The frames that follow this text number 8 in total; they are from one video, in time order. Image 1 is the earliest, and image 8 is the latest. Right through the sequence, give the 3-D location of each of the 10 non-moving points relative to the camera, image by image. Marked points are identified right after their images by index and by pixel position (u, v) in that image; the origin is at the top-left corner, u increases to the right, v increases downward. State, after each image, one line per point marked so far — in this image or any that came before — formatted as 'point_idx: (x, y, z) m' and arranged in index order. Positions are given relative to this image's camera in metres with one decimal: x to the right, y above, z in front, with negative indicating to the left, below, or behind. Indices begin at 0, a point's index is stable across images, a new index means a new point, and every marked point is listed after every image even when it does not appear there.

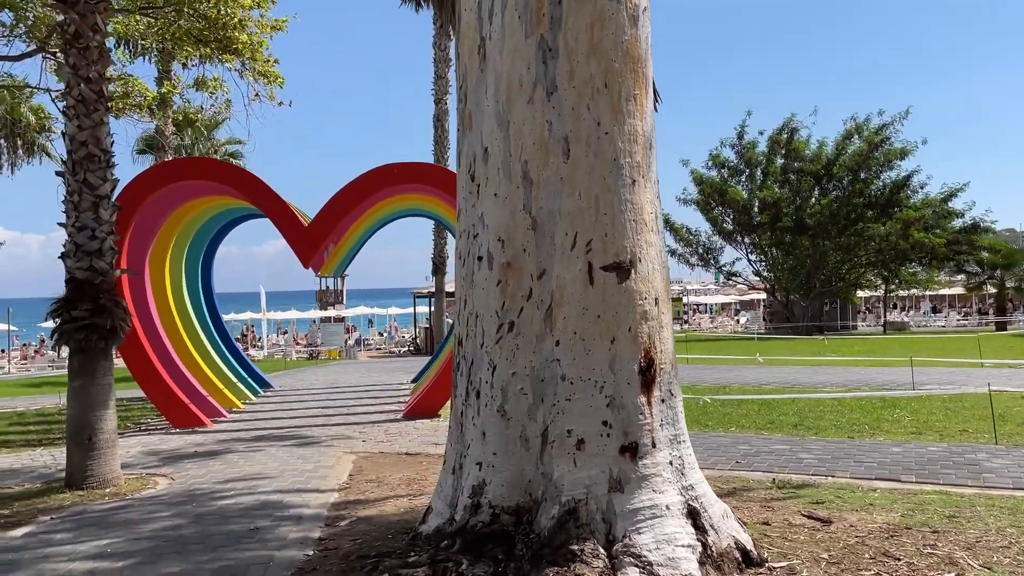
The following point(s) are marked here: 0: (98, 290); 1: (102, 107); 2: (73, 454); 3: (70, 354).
0: (-3.4, 0.0, +7.0) m
1: (-3.4, +1.5, +7.0) m
2: (-3.6, -1.4, +6.8) m
3: (-3.6, -0.5, +6.8) m
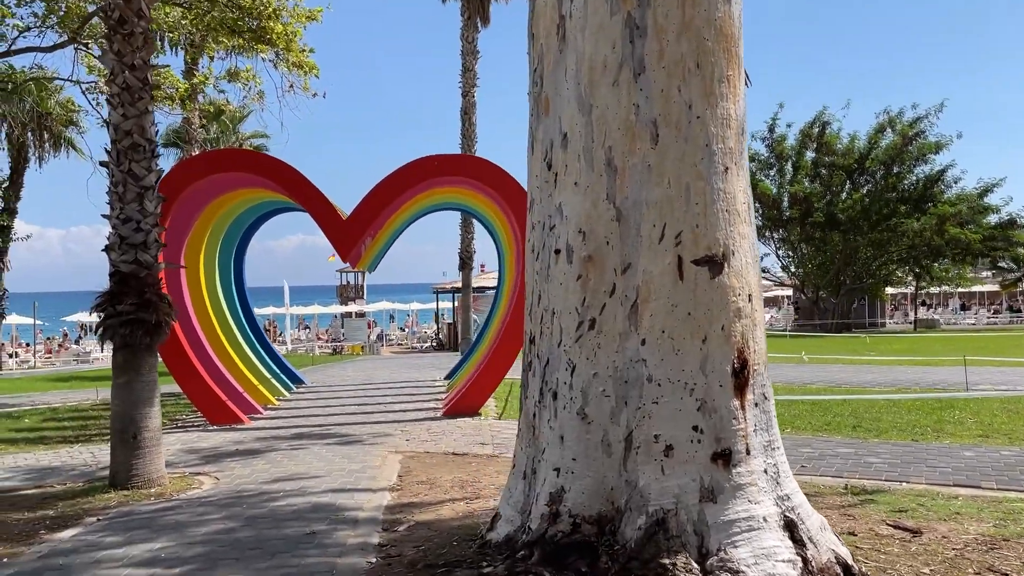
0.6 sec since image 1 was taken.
0: (-3.0, 0.0, +6.8) m
1: (-3.0, +1.6, +6.8) m
2: (-3.1, -1.3, +6.6) m
3: (-3.2, -0.5, +6.6) m
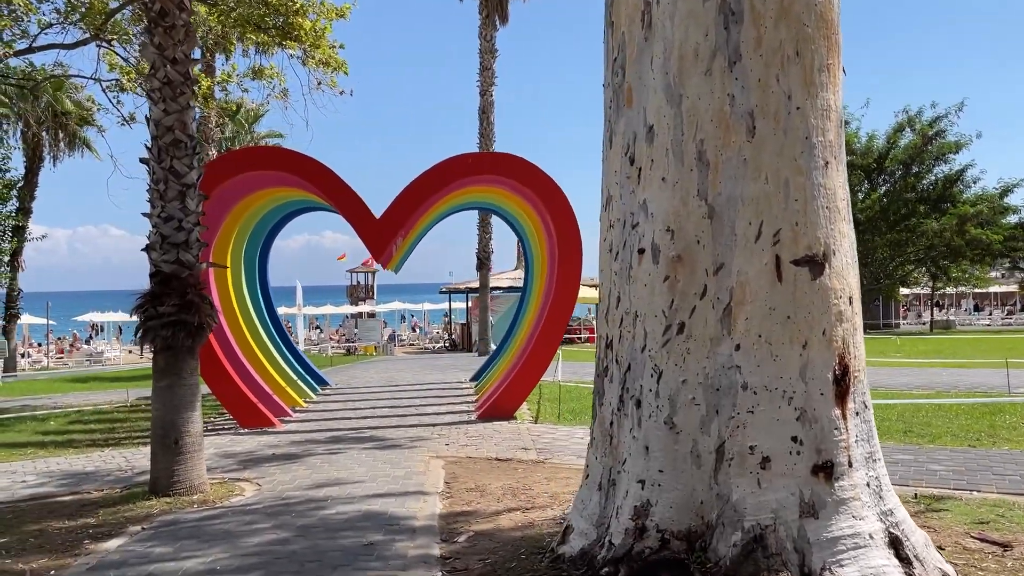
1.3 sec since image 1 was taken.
0: (-2.6, 0.0, +6.6) m
1: (-2.6, +1.6, +6.6) m
2: (-2.7, -1.3, +6.4) m
3: (-2.7, -0.5, +6.4) m
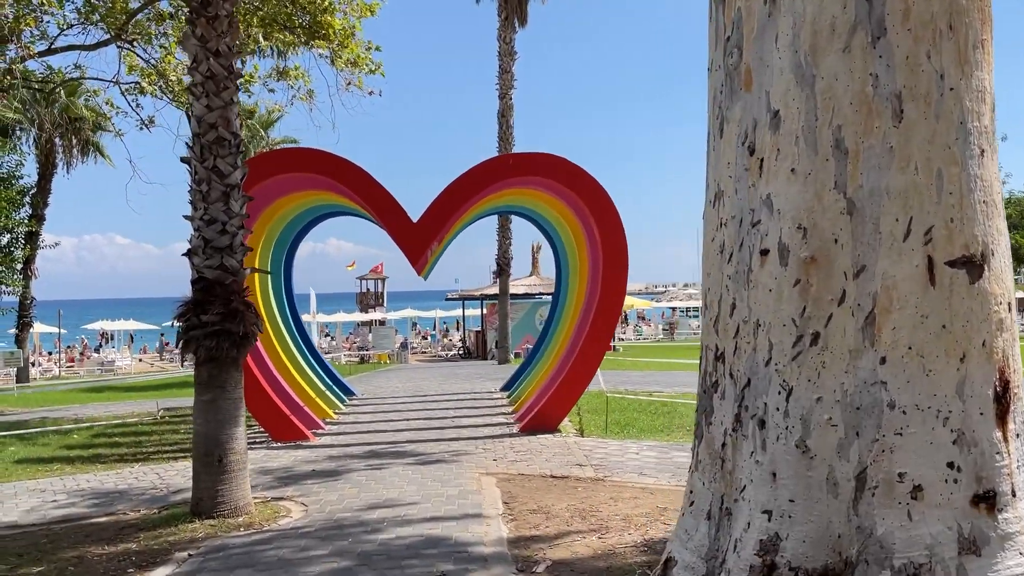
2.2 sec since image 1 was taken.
0: (-2.1, 0.0, +6.2) m
1: (-2.1, +1.5, +6.2) m
2: (-2.2, -1.4, +6.0) m
3: (-2.3, -0.6, +6.0) m
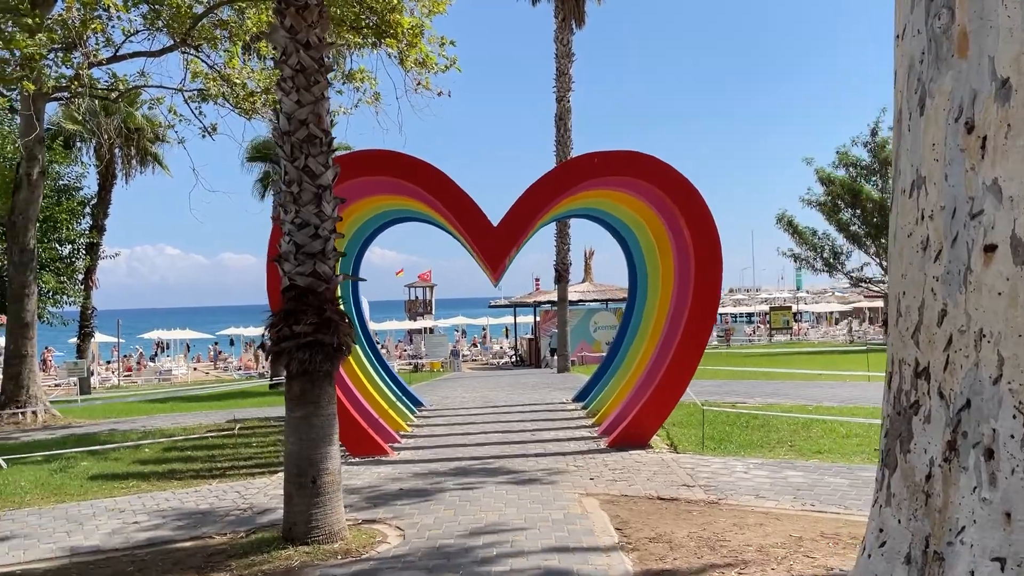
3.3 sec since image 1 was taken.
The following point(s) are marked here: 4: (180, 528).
0: (-1.3, -0.1, +5.7) m
1: (-1.3, +1.5, +5.8) m
2: (-1.4, -1.4, +5.6) m
3: (-1.5, -0.6, +5.6) m
4: (-2.5, -1.8, +6.2) m
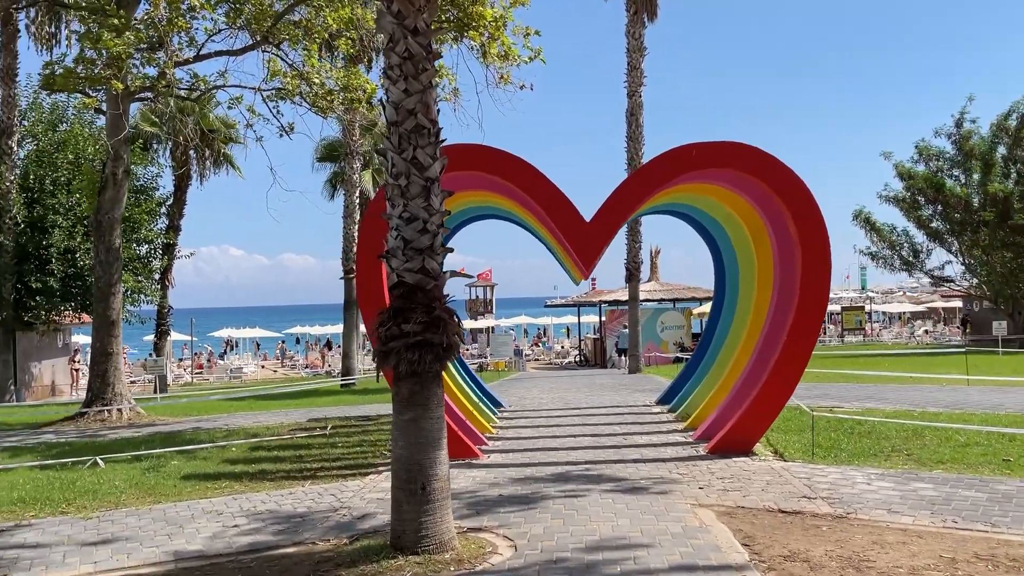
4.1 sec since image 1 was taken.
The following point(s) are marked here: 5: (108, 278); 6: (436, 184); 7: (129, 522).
0: (-0.5, -0.1, +5.5) m
1: (-0.5, +1.5, +5.5) m
2: (-0.7, -1.4, +5.3) m
3: (-0.7, -0.6, +5.3) m
4: (-1.7, -1.8, +6.0) m
5: (-6.6, +0.2, +13.5) m
6: (-0.5, +0.7, +5.5) m
7: (-3.0, -1.8, +6.5) m
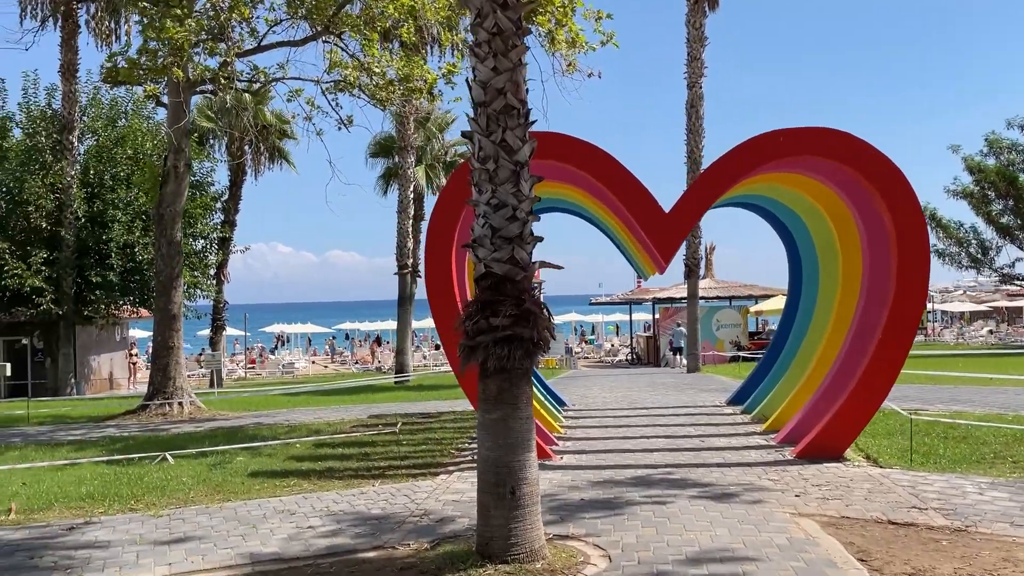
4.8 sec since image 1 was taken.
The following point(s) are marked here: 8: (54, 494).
0: (0.0, 0.0, +5.1) m
1: (+0.1, +1.5, +5.2) m
2: (-0.1, -1.3, +5.0) m
3: (-0.1, -0.5, +5.0) m
4: (-1.1, -1.7, +5.8) m
5: (-5.5, +0.3, +13.5) m
6: (+0.1, +0.7, +5.2) m
7: (-2.3, -1.7, +6.2) m
8: (-4.0, -1.8, +7.3) m
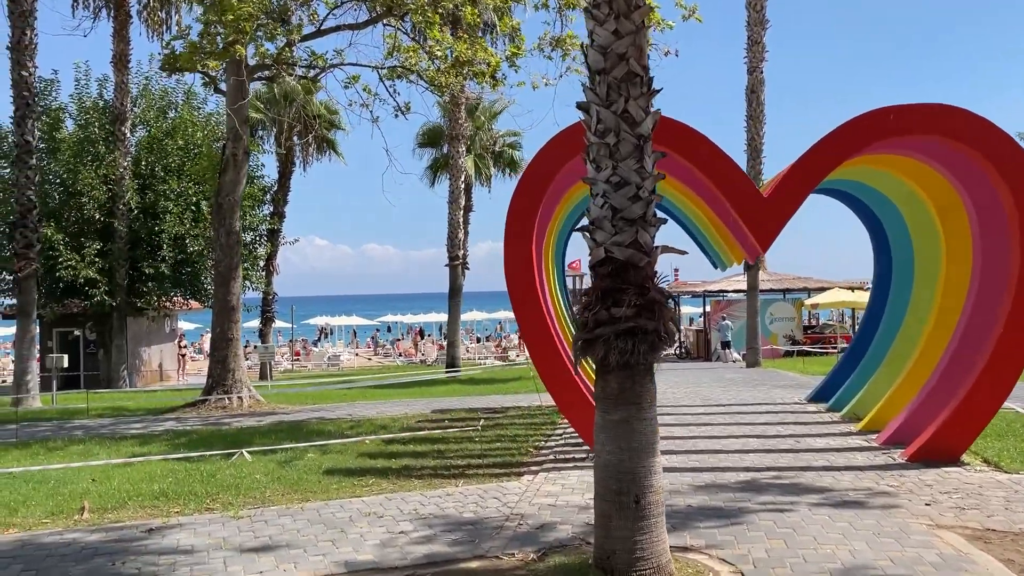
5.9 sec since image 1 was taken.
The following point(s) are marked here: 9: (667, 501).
0: (+0.7, +0.1, +4.6) m
1: (+0.7, +1.6, +4.6) m
2: (+0.6, -1.3, +4.5) m
3: (+0.5, -0.5, +4.5) m
4: (-0.4, -1.6, +5.3) m
5: (-4.5, +0.4, +13.2) m
6: (+0.8, +0.8, +4.7) m
7: (-1.6, -1.7, +5.9) m
8: (-3.2, -1.7, +7.0) m
9: (+1.1, -1.6, +6.2) m
